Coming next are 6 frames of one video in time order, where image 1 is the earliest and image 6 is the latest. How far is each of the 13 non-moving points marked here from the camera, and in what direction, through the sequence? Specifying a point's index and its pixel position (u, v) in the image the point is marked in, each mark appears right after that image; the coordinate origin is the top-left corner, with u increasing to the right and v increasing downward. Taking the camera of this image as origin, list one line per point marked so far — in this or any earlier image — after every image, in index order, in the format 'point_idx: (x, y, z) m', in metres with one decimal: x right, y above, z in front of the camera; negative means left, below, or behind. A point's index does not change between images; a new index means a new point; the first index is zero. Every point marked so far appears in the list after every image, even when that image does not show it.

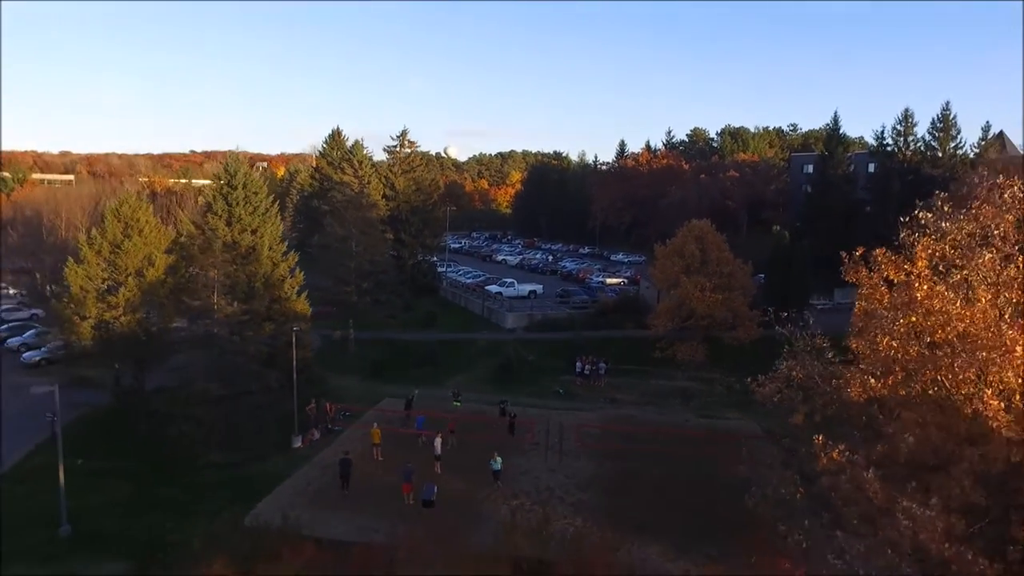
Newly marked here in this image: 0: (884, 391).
0: (+2.4, -0.7, +5.5) m
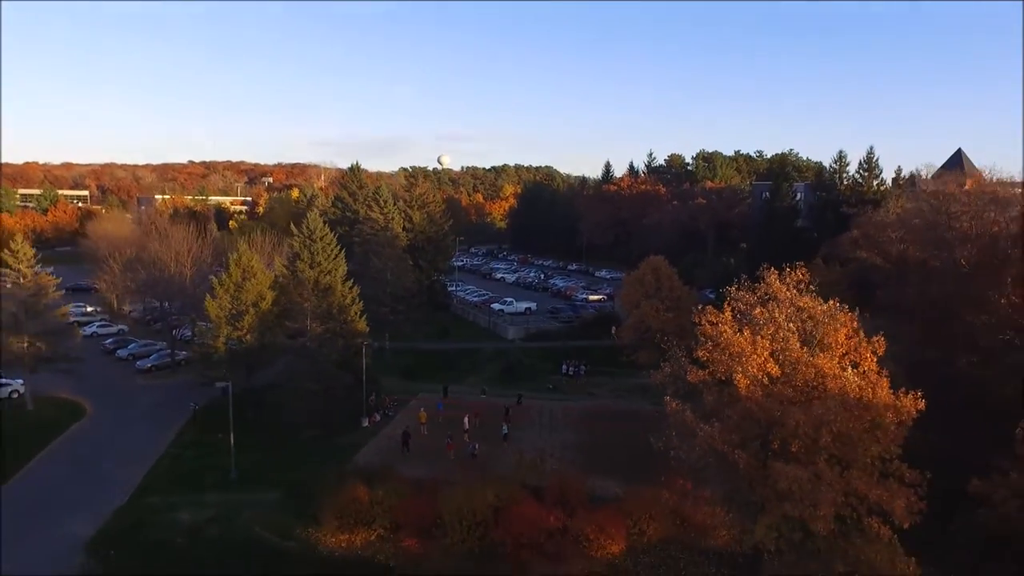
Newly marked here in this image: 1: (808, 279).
0: (+2.6, -1.2, +11.0) m
1: (+4.1, +0.1, +11.5) m
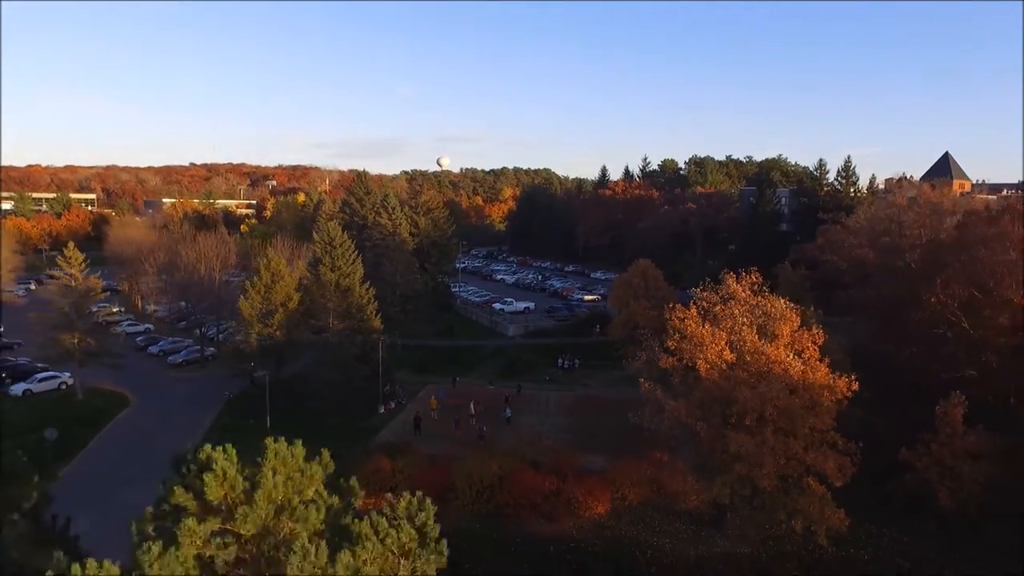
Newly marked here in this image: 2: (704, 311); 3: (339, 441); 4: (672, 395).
0: (+2.6, -1.3, +13.2) m
1: (+4.2, +0.1, +13.7) m
2: (+3.3, -0.4, +13.8) m
3: (-3.8, -3.4, +17.9) m
4: (+2.6, -1.7, +13.2) m
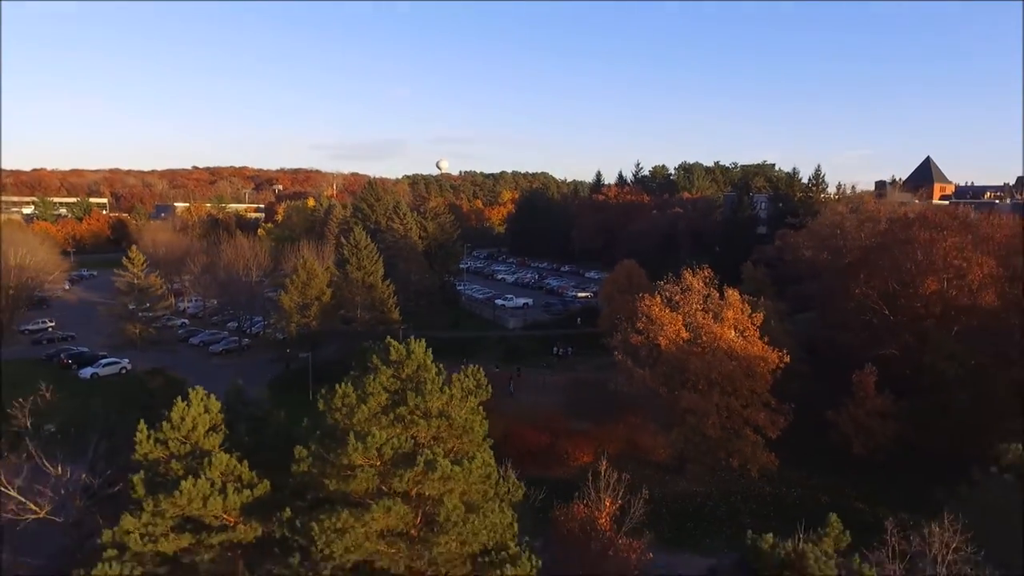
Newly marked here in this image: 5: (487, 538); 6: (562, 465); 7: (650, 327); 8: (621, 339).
0: (+2.6, -1.1, +16.7) m
1: (+4.2, +0.2, +17.2) m
2: (+3.3, -0.2, +17.3) m
3: (-3.7, -3.3, +21.3) m
4: (+2.6, -1.6, +16.6) m
5: (-0.2, -2.0, +6.6) m
6: (+1.1, -3.8, +17.6) m
7: (+2.9, -0.8, +16.6) m
8: (+2.4, -1.1, +17.7) m
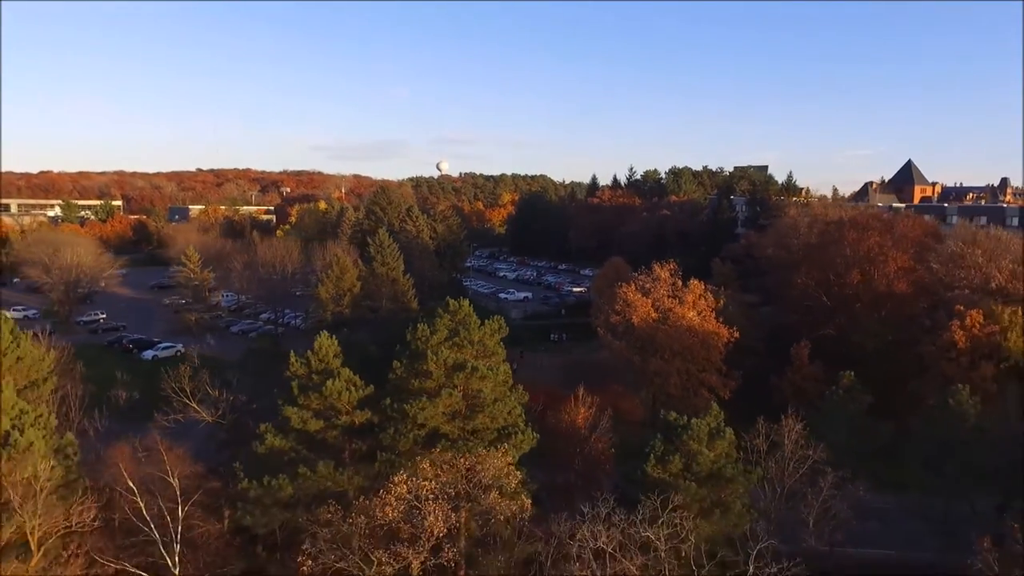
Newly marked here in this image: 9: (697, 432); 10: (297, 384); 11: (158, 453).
0: (+2.7, -0.9, +20.8) m
1: (+4.3, +0.5, +21.3) m
2: (+3.4, 0.0, +21.4) m
3: (-3.6, -3.0, +25.4) m
4: (+2.7, -1.3, +20.8) m
5: (-0.1, -1.7, +10.7) m
6: (+1.2, -3.6, +21.7) m
7: (+3.0, -0.5, +20.7) m
8: (+2.5, -0.8, +21.8) m
9: (+2.2, -1.7, +9.6) m
10: (-2.8, -1.2, +10.8) m
11: (-5.0, -2.3, +11.6) m
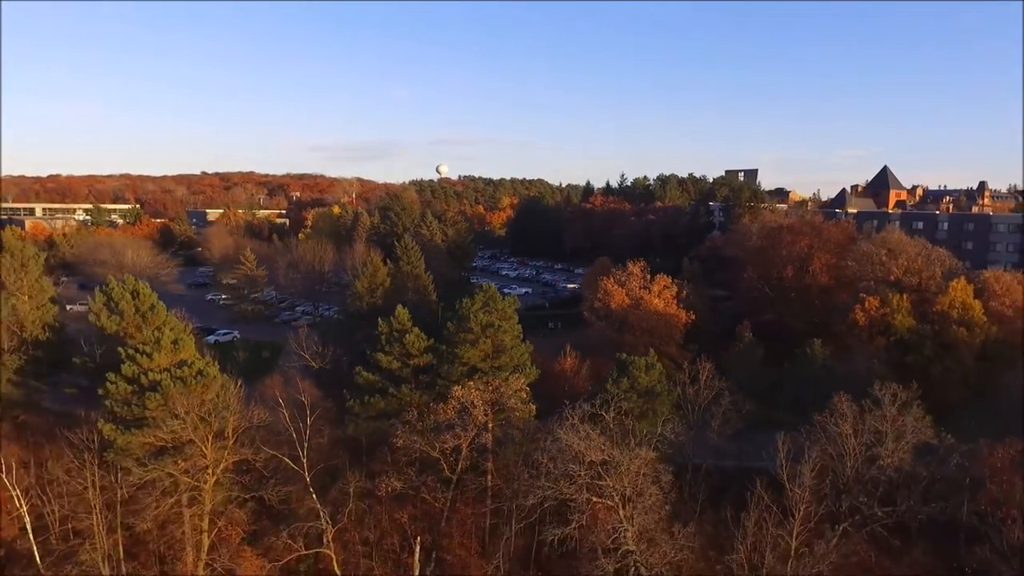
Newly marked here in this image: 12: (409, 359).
0: (+2.9, -0.6, +26.6) m
1: (+4.5, +0.7, +27.0) m
2: (+3.6, +0.3, +27.2) m
3: (-3.5, -2.8, +31.2) m
4: (+2.9, -1.1, +26.5) m
5: (+0.1, -1.5, +16.5) m
6: (+1.4, -3.3, +27.5) m
7: (+3.1, -0.3, +26.5) m
8: (+2.7, -0.6, +27.5) m
9: (+2.4, -1.4, +15.4) m
10: (-2.6, -1.0, +16.5) m
11: (-4.8, -2.1, +17.3) m
12: (-2.1, -1.5, +16.4) m
